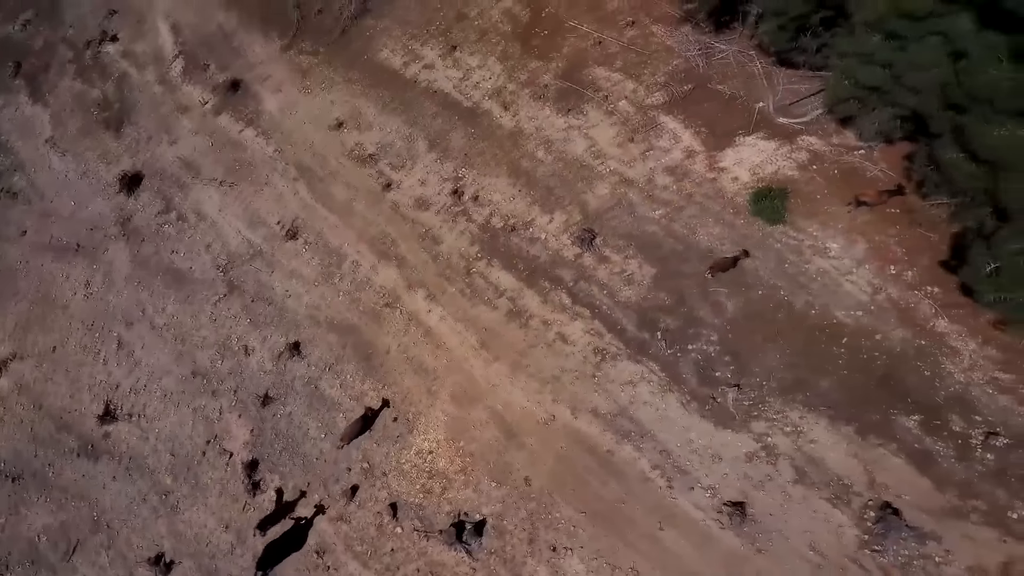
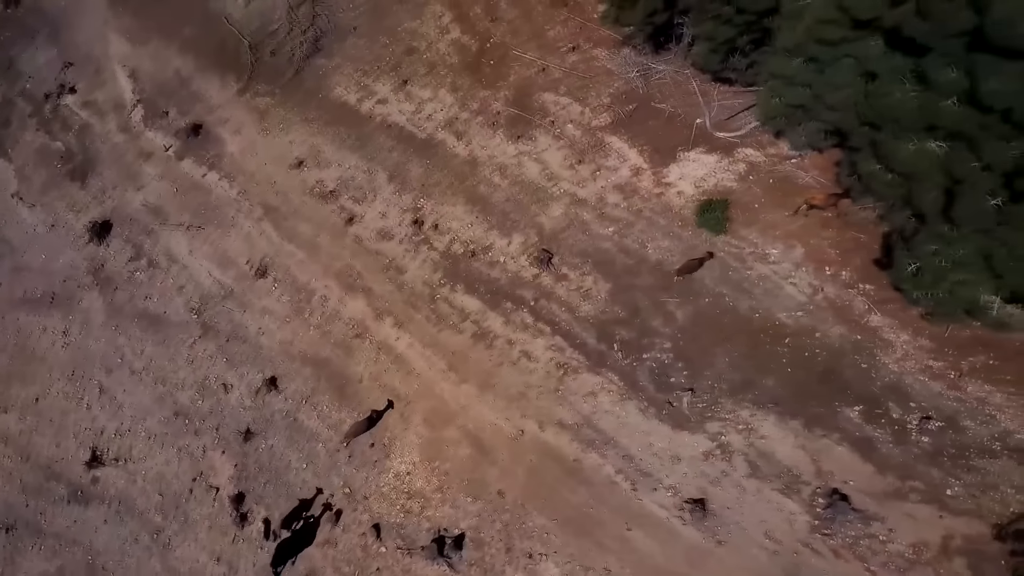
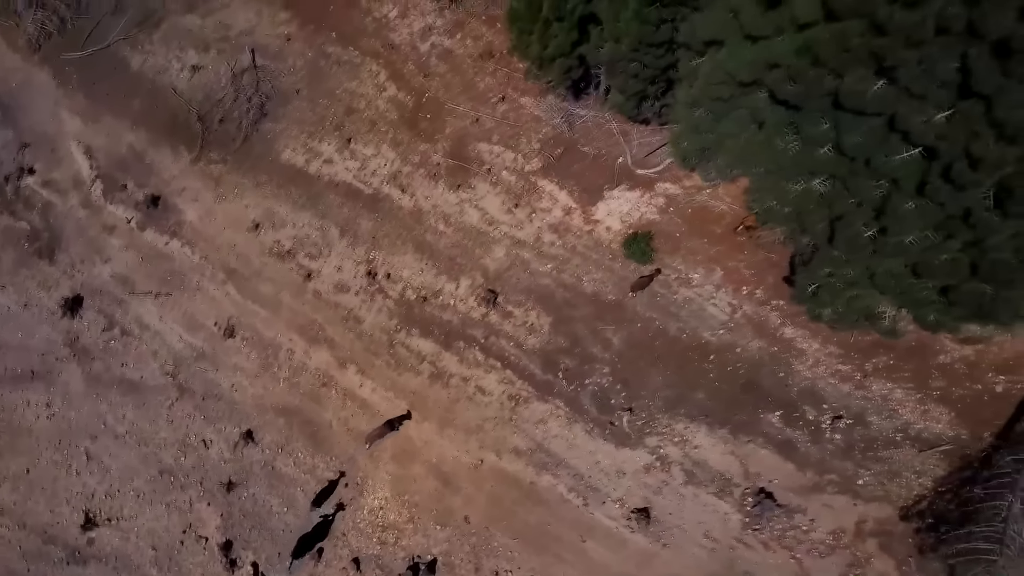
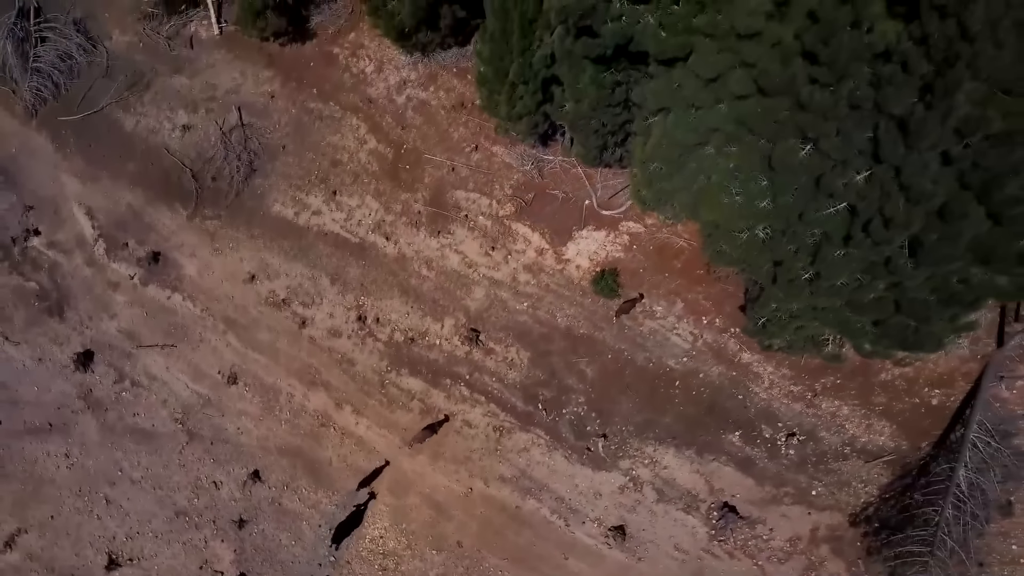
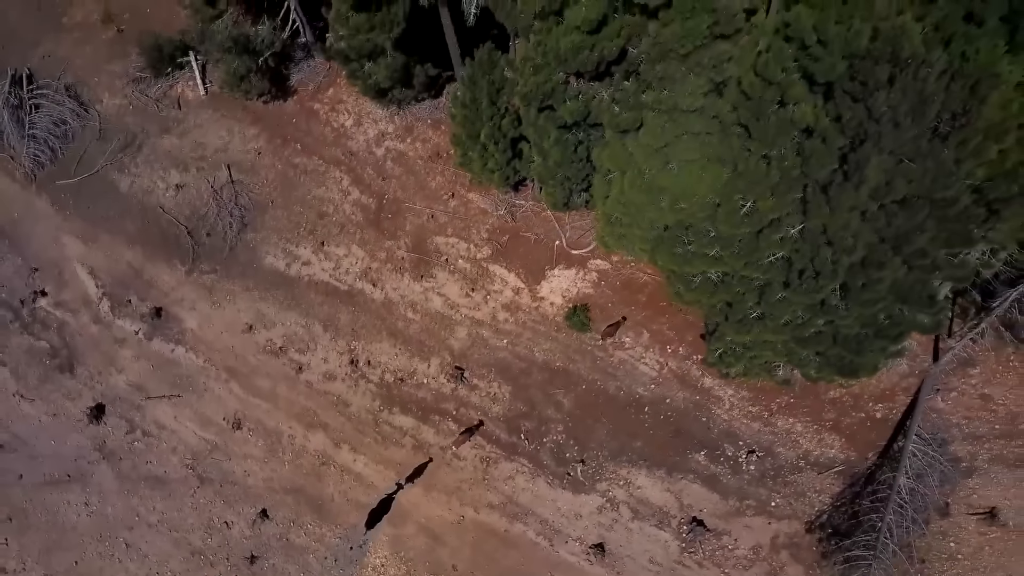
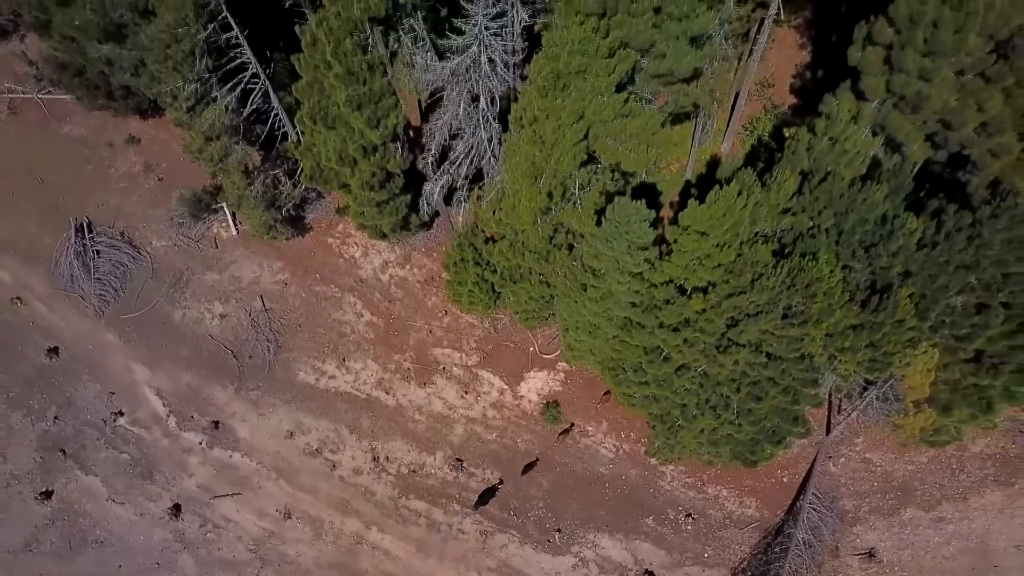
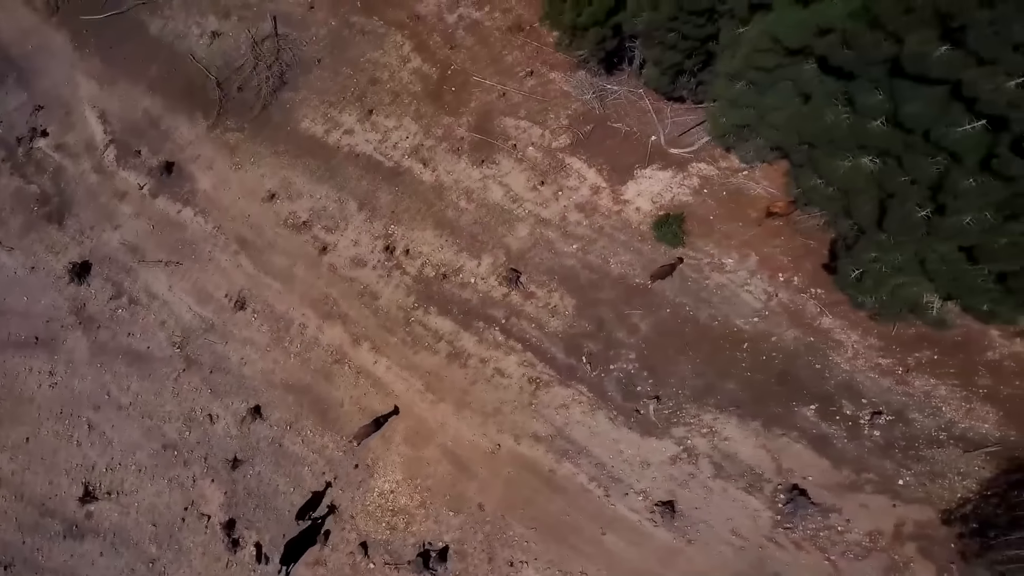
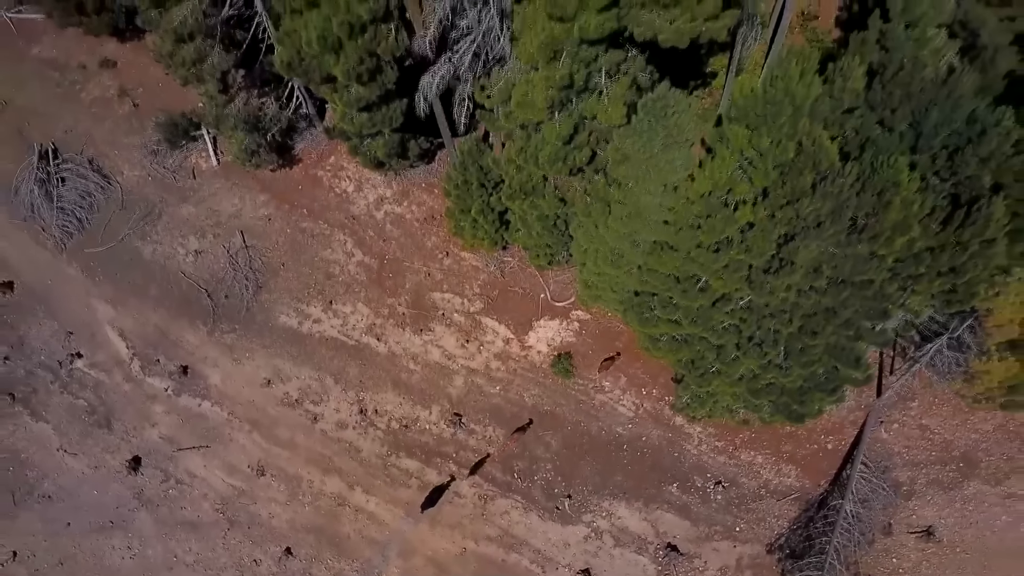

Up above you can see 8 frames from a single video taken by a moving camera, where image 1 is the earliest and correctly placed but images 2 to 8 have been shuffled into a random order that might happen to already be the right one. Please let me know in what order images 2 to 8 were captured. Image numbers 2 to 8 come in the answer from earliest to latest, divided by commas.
2, 7, 3, 4, 5, 8, 6
